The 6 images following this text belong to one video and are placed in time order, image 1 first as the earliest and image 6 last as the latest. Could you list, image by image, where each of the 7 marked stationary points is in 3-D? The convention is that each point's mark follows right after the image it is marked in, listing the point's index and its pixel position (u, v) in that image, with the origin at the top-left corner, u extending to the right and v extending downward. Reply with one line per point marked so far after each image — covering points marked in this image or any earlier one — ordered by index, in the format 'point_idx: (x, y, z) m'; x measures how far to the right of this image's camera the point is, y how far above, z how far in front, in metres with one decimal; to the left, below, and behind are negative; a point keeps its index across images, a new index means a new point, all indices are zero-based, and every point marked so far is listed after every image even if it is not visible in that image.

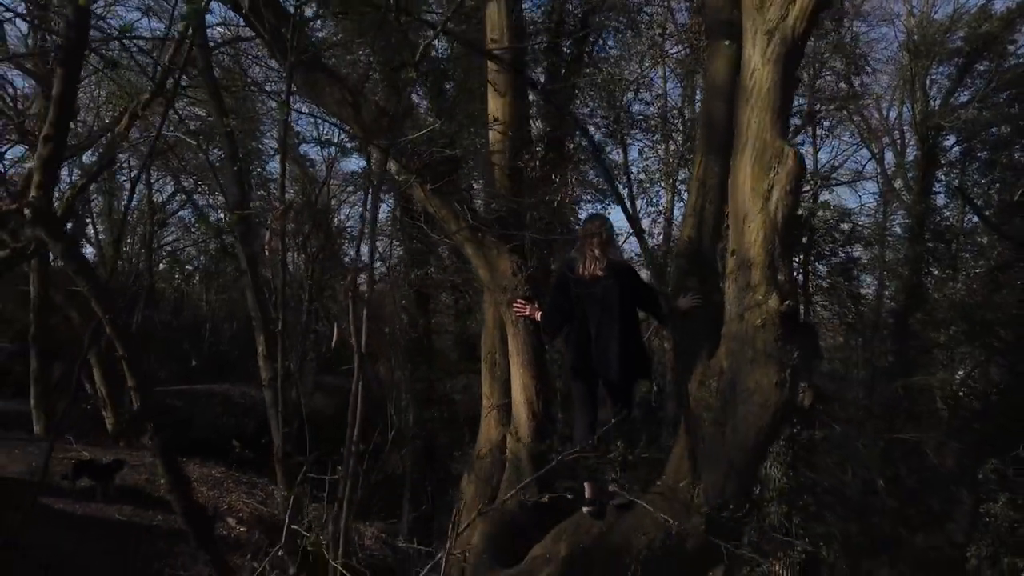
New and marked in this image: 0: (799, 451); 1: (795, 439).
0: (+3.3, -1.9, +9.0) m
1: (+3.2, -1.7, +8.9) m
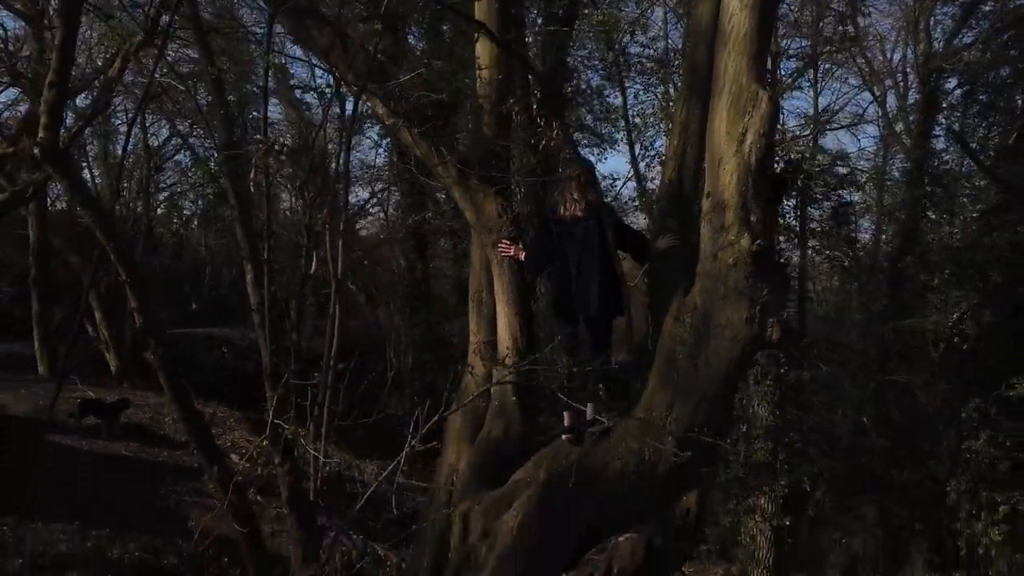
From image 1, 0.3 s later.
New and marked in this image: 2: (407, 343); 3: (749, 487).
0: (+3.3, -1.2, +9.2) m
1: (+3.2, -1.1, +9.1) m
2: (-2.0, -1.0, +14.9) m
3: (+2.7, -2.3, +9.0) m
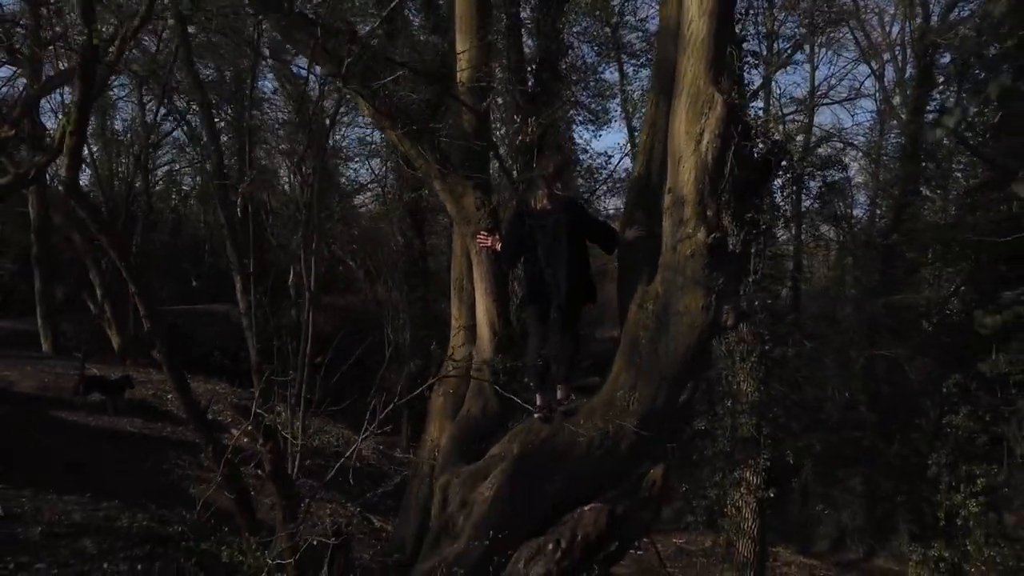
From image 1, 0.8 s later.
0: (+3.2, -1.0, +9.5) m
1: (+3.1, -0.8, +9.4) m
2: (-2.1, -0.6, +15.1) m
3: (+2.7, -2.0, +9.3) m
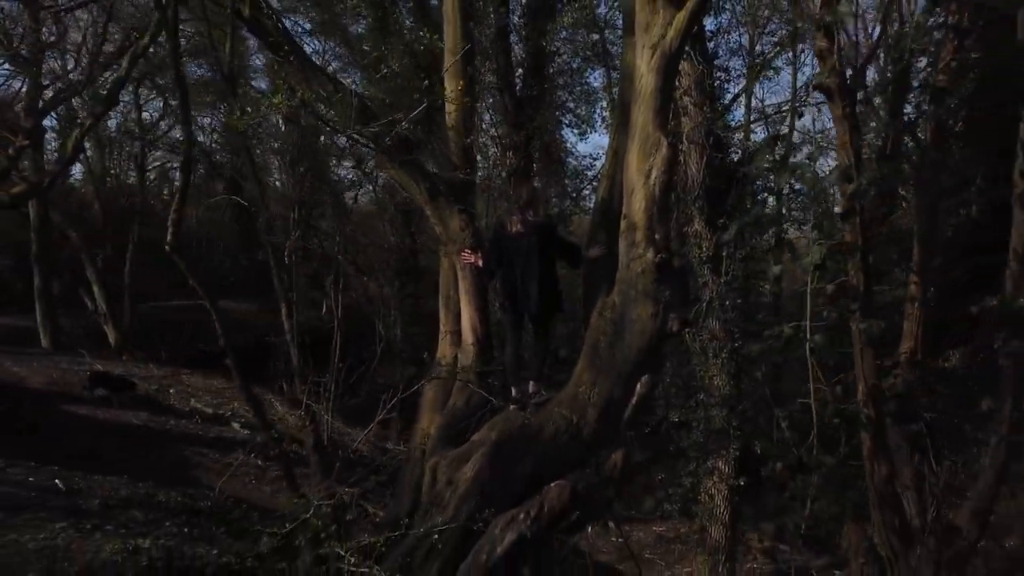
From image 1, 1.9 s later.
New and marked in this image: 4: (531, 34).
0: (+3.0, -1.0, +10.0) m
1: (+2.9, -0.8, +9.9) m
2: (-2.3, -0.6, +15.6) m
3: (+2.5, -2.0, +9.8) m
4: (+0.3, +4.4, +13.8) m
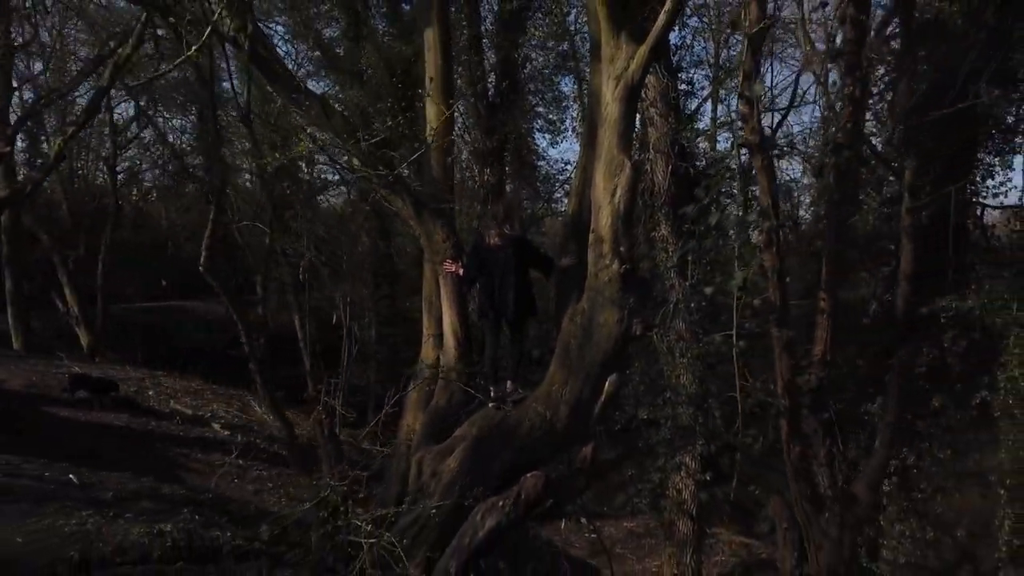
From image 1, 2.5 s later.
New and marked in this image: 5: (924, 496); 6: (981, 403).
0: (+2.7, -1.0, +10.4) m
1: (+2.6, -0.8, +10.3) m
2: (-2.9, -0.6, +15.8) m
3: (+2.2, -2.1, +10.2) m
4: (-0.2, +4.4, +14.1) m
5: (+5.3, -2.6, +9.9) m
6: (+5.9, -1.4, +9.8) m
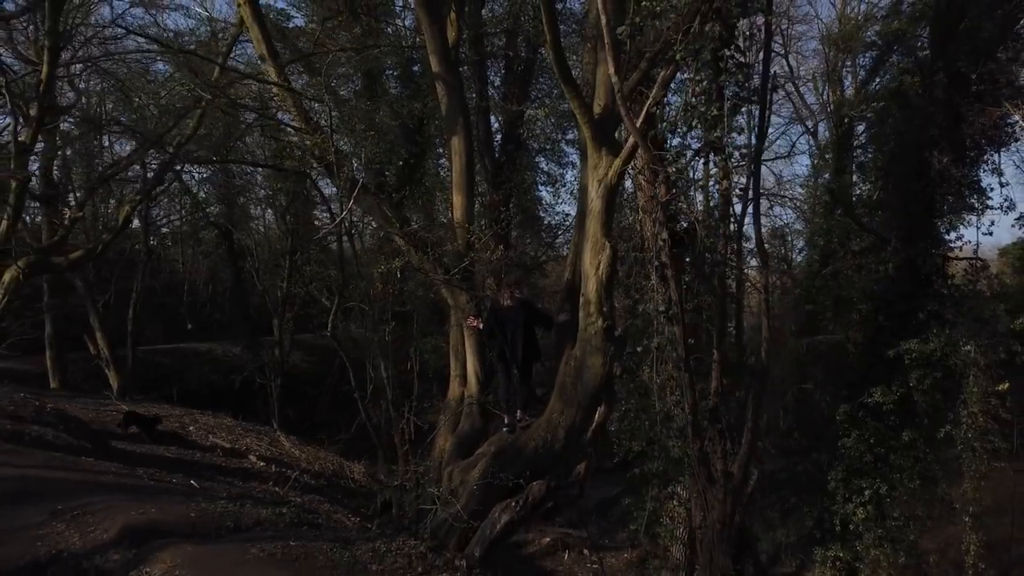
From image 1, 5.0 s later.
0: (+2.8, -1.6, +11.4) m
1: (+2.7, -1.5, +11.3) m
2: (-2.8, -1.5, +16.8) m
3: (+2.2, -2.7, +11.2) m
4: (-0.1, +3.5, +15.4) m
5: (+5.4, -3.3, +10.8) m
6: (+6.0, -2.0, +10.7) m
